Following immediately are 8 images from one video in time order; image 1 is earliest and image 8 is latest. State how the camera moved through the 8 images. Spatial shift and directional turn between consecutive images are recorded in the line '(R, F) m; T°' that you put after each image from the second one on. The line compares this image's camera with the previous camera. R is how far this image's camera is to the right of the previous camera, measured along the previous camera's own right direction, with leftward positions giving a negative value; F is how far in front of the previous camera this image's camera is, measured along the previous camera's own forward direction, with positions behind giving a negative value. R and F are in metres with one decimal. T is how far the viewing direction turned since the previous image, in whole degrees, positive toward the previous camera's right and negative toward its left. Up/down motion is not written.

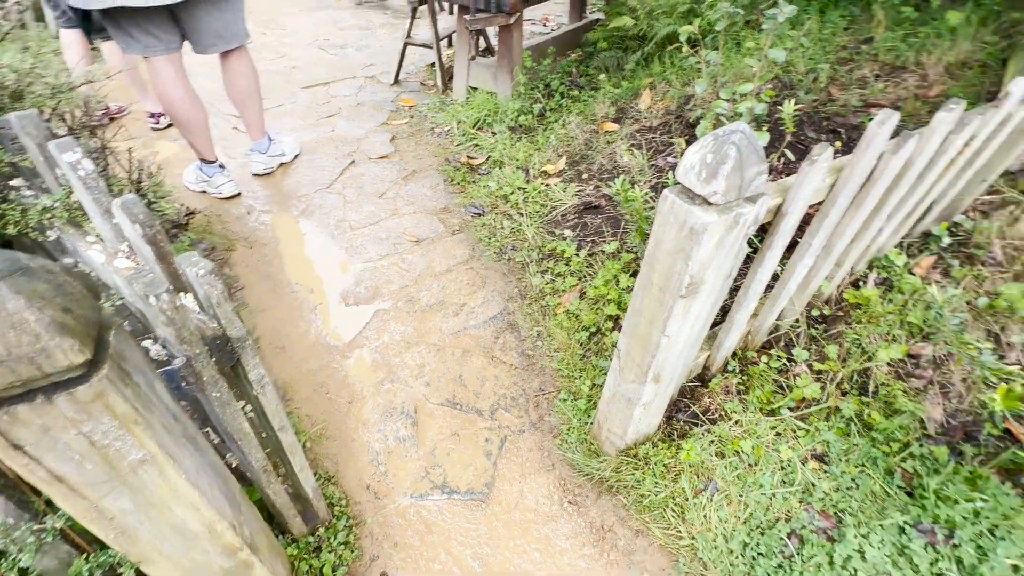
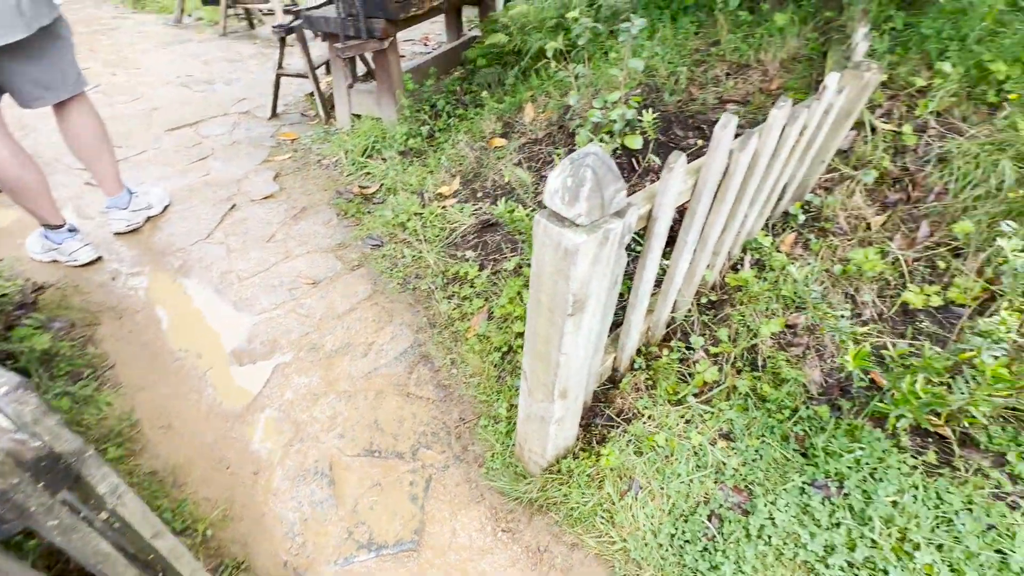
(+0.1, 0.0) m; +9°
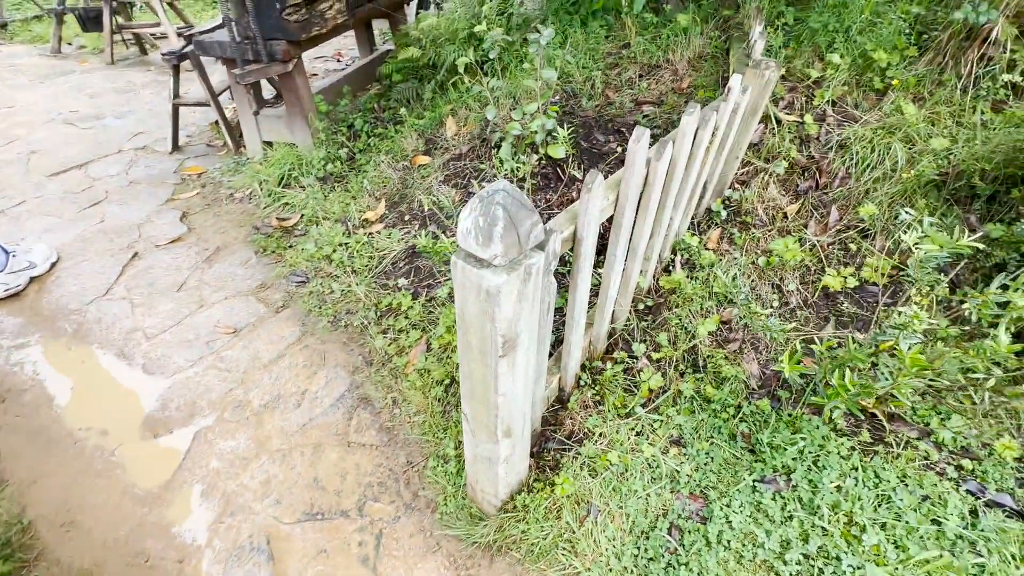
(+0.1, +0.1) m; +6°
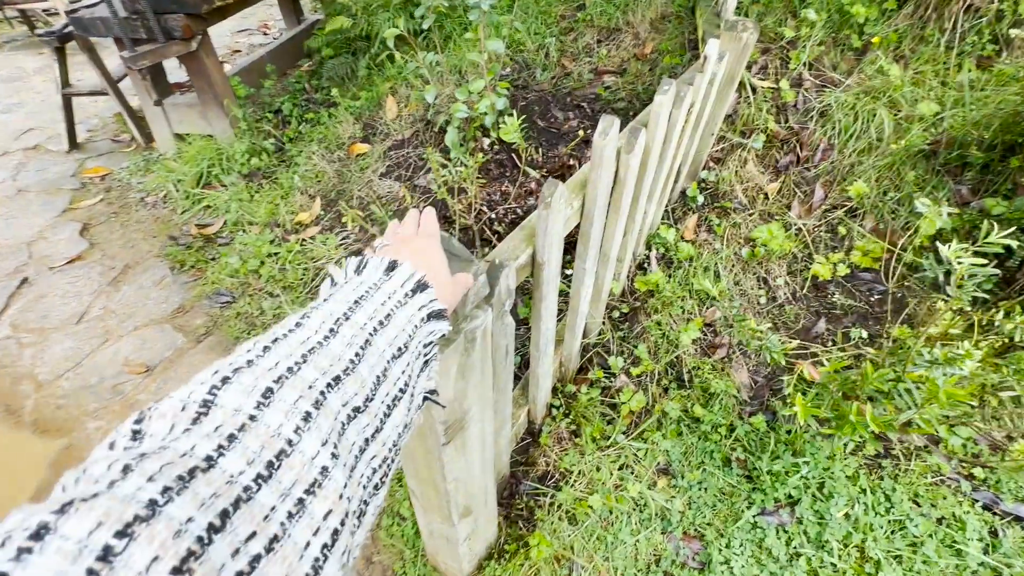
(+0.1, +0.3) m; +4°
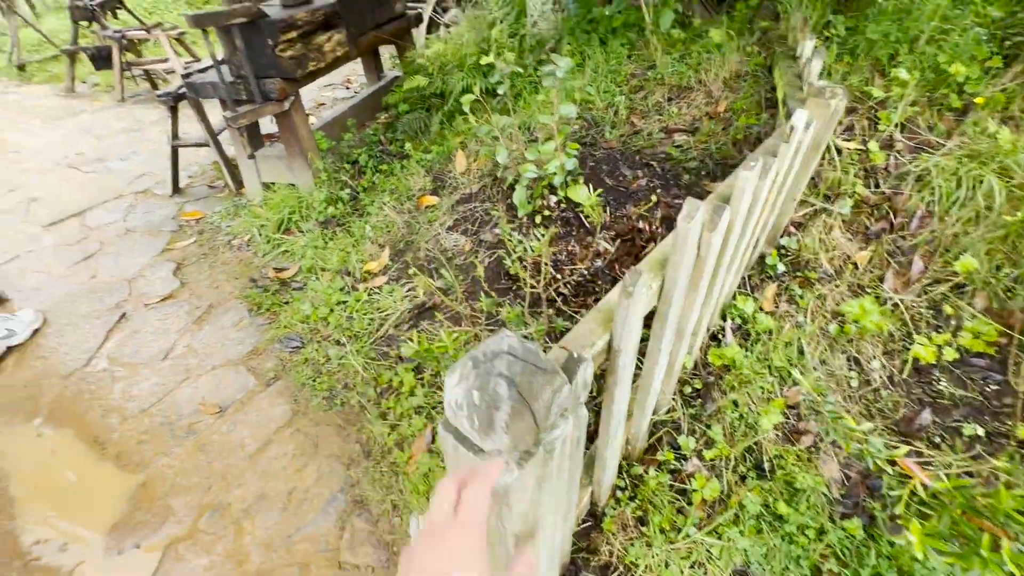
(-0.1, 0.0) m; -6°
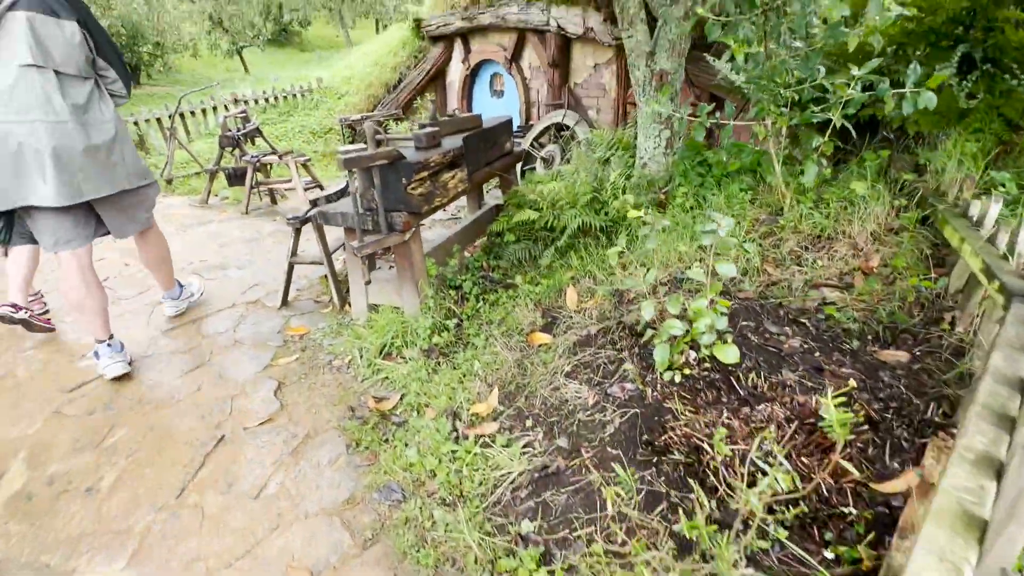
(-0.4, +0.2) m; -7°
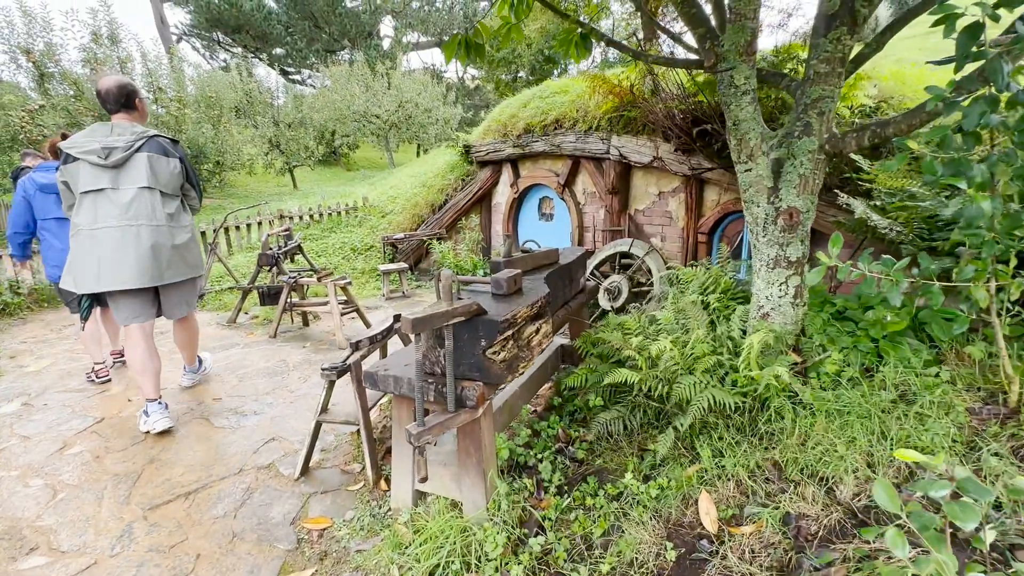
(-0.5, +0.7) m; -3°
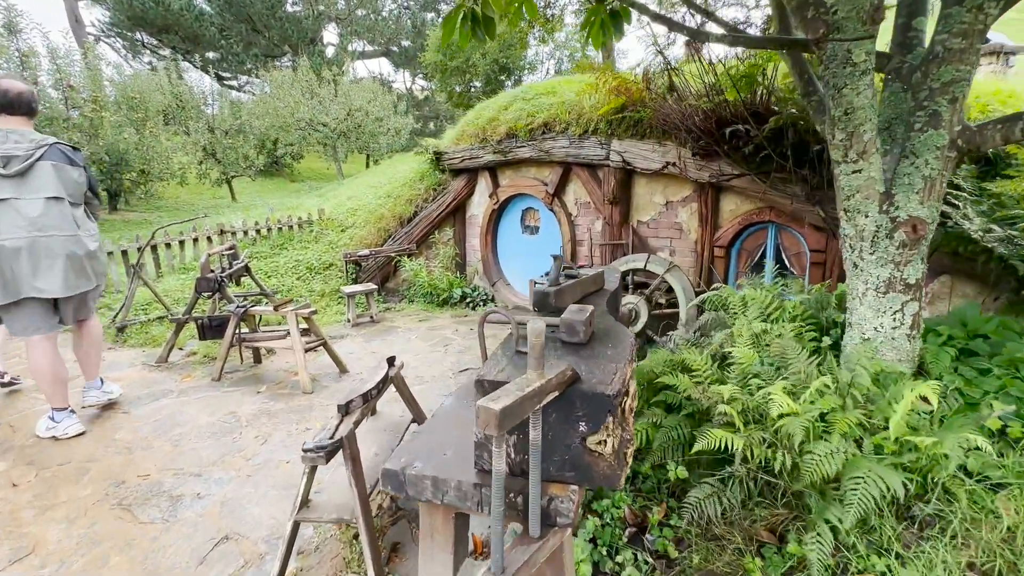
(-0.5, +0.8) m; +6°
